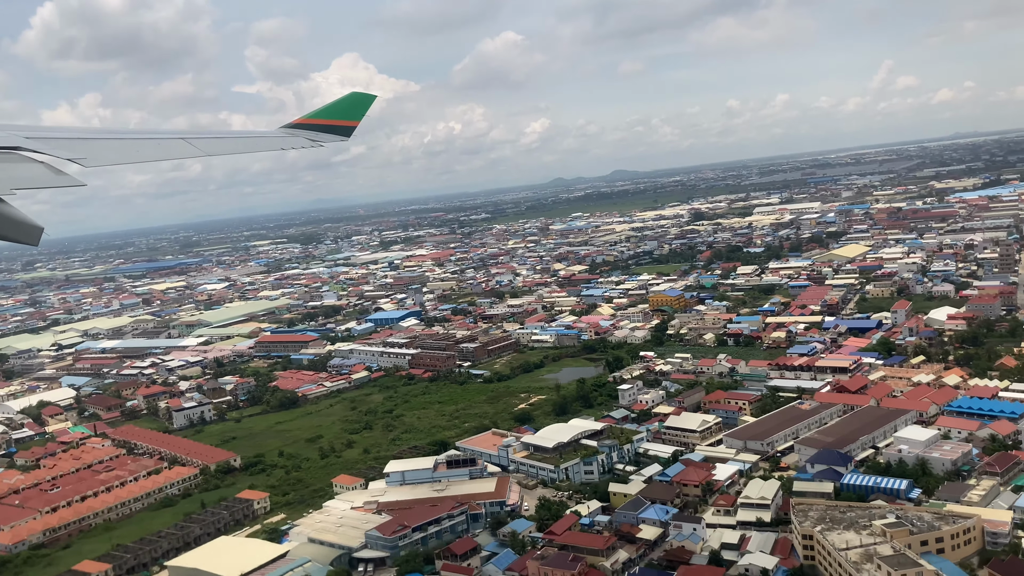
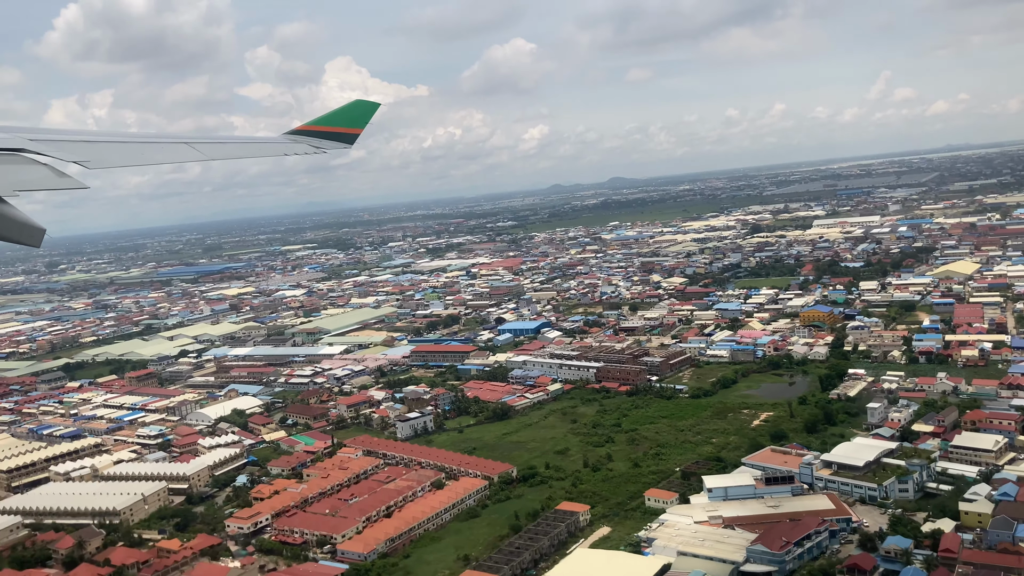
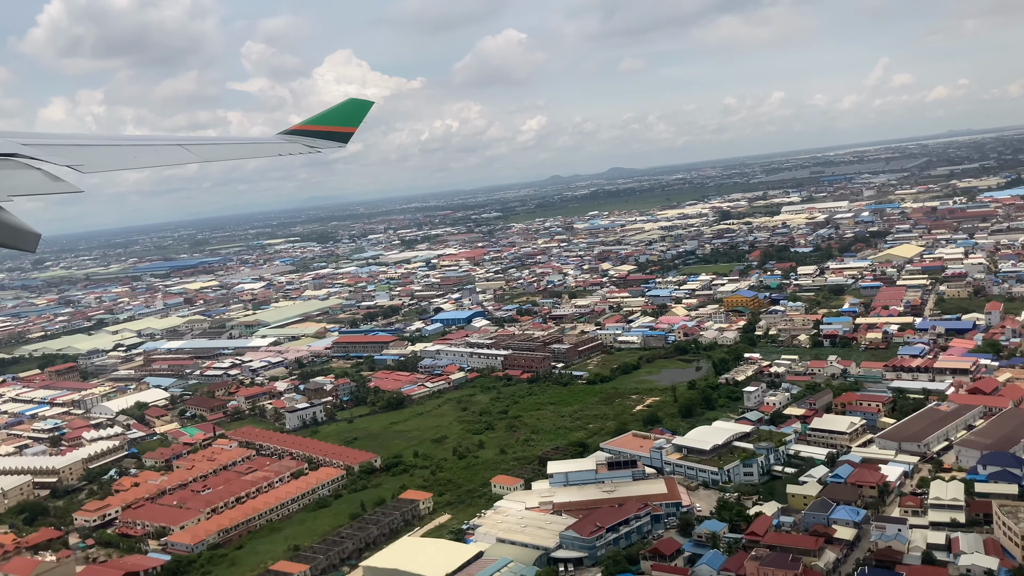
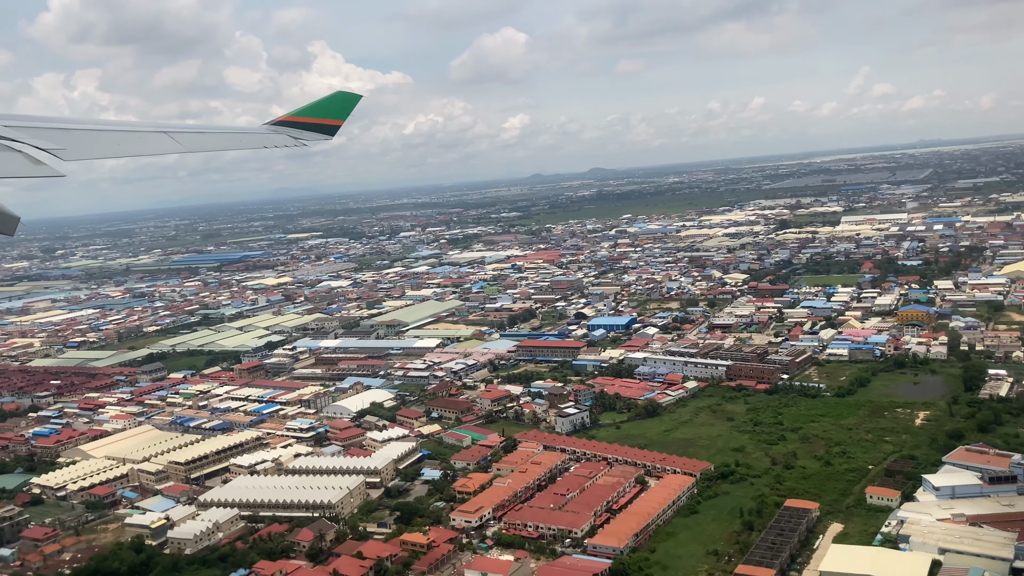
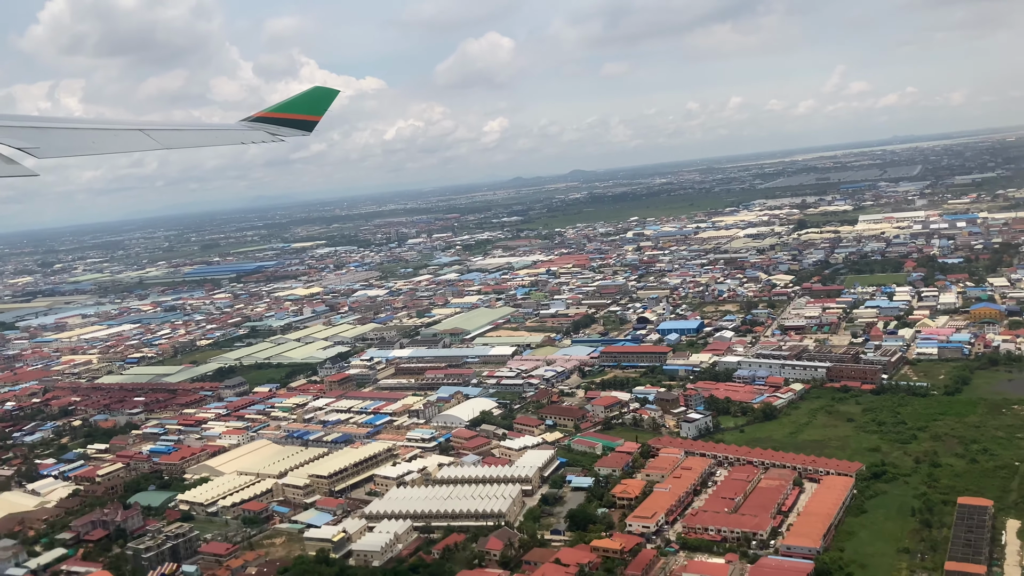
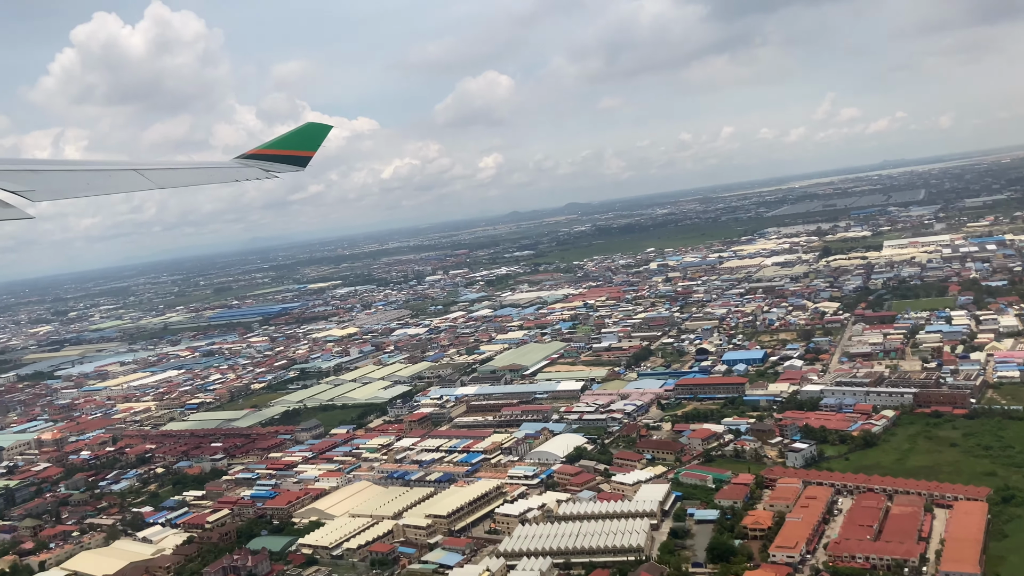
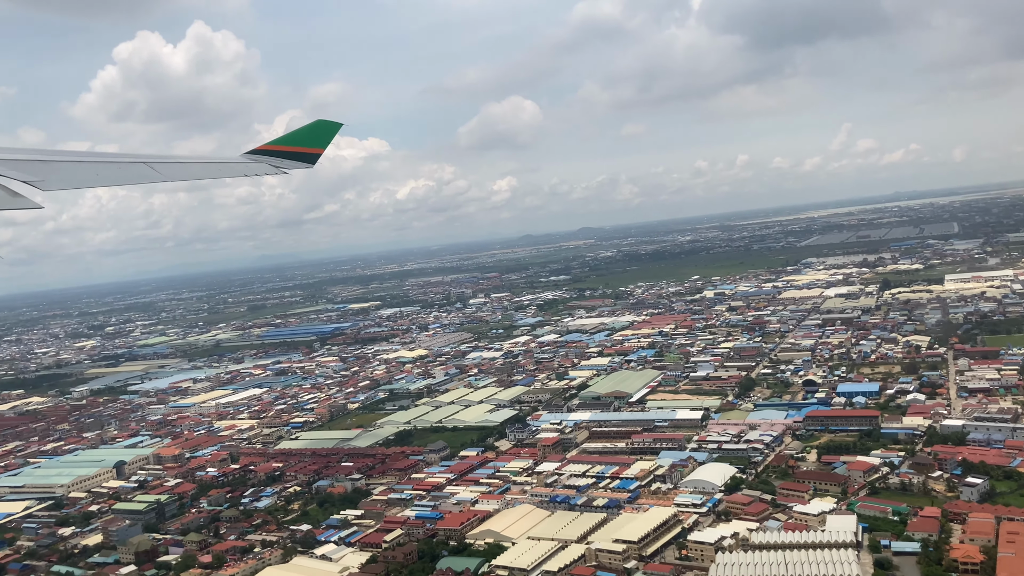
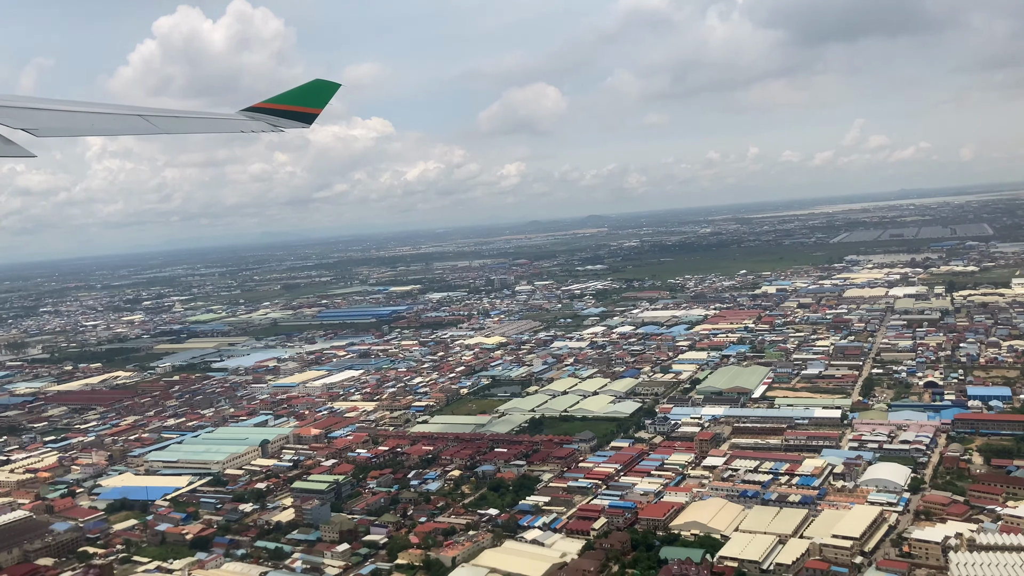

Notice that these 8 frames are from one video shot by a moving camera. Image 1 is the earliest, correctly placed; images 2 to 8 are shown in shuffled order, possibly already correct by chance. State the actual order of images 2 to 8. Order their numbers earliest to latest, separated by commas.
3, 2, 4, 5, 6, 7, 8
